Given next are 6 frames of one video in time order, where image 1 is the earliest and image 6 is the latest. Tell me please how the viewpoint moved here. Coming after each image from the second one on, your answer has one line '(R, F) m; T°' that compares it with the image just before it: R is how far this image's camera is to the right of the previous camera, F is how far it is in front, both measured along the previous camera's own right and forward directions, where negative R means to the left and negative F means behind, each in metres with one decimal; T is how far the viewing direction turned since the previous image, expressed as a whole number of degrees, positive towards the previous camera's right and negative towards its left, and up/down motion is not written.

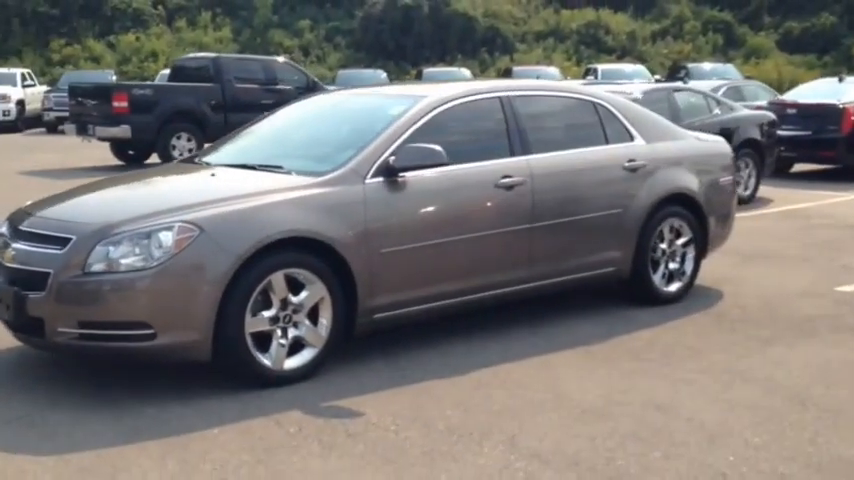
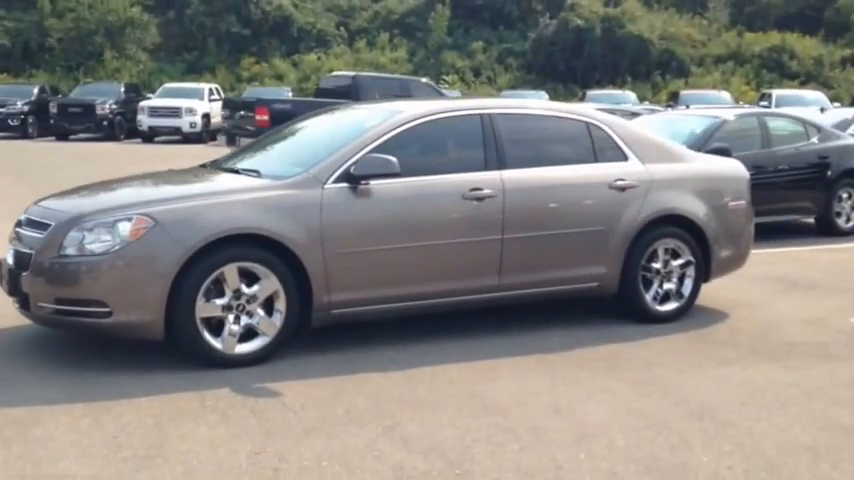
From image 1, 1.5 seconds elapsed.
(+1.7, -0.5) m; -11°
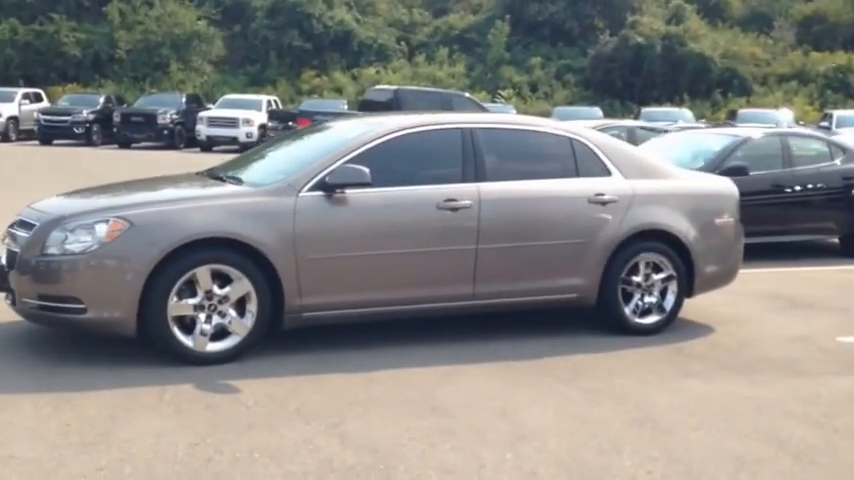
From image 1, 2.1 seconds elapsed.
(+0.8, -0.2) m; -4°
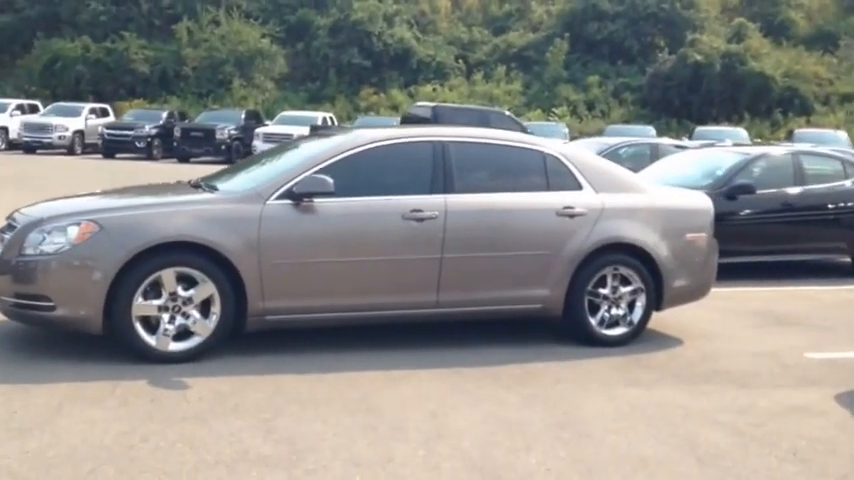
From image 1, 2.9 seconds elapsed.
(+0.9, -0.3) m; -4°
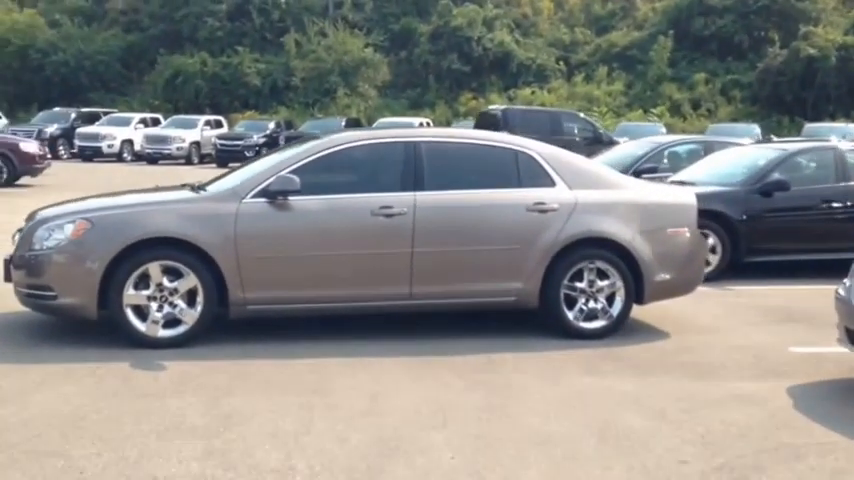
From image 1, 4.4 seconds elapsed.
(+1.4, -0.5) m; -7°
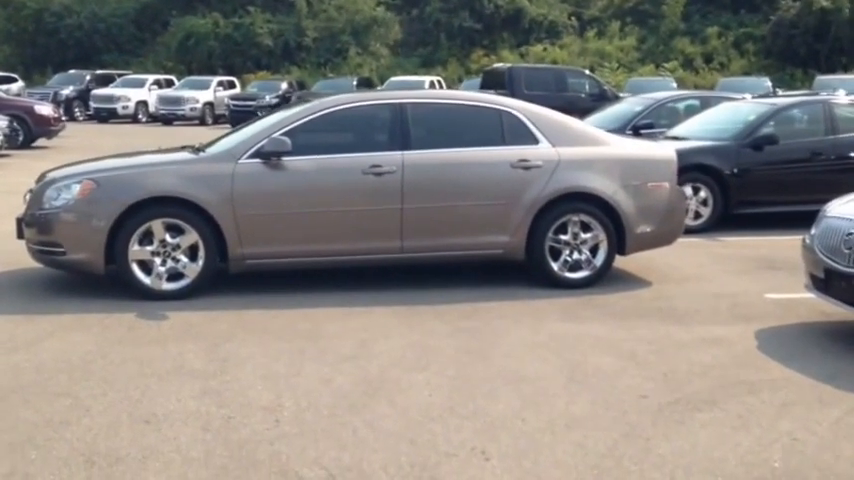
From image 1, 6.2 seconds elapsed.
(+0.3, -0.5) m; -1°
